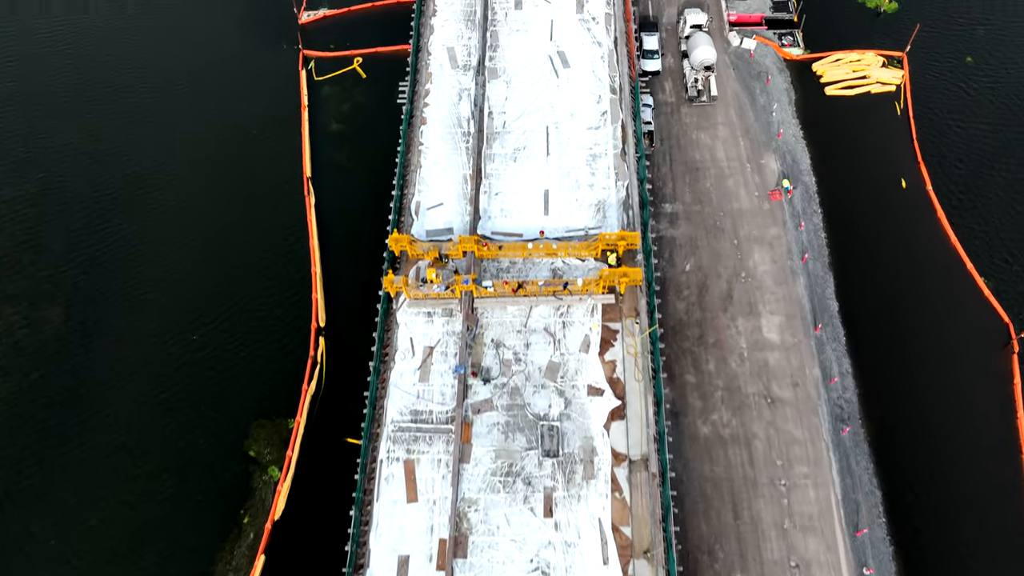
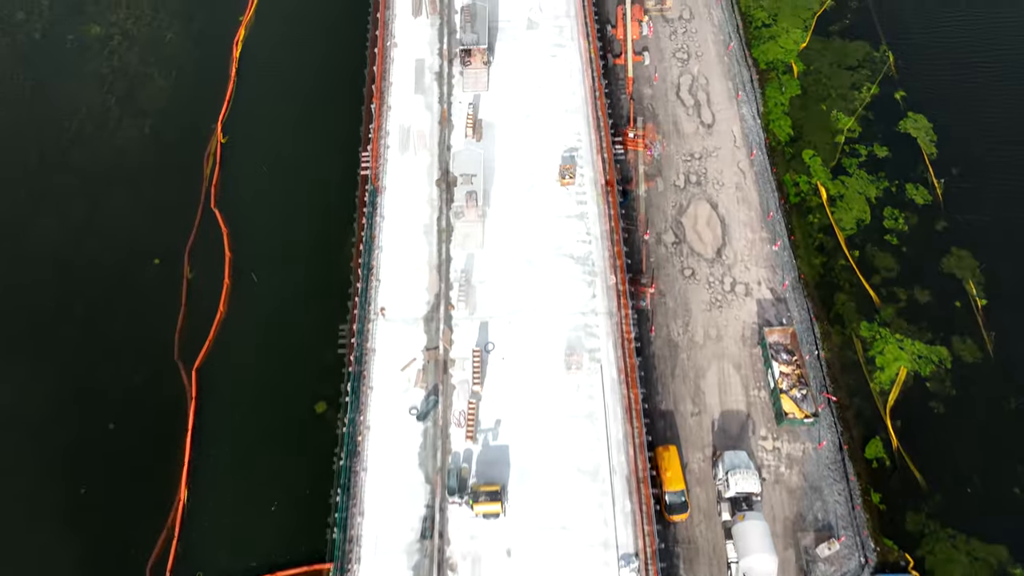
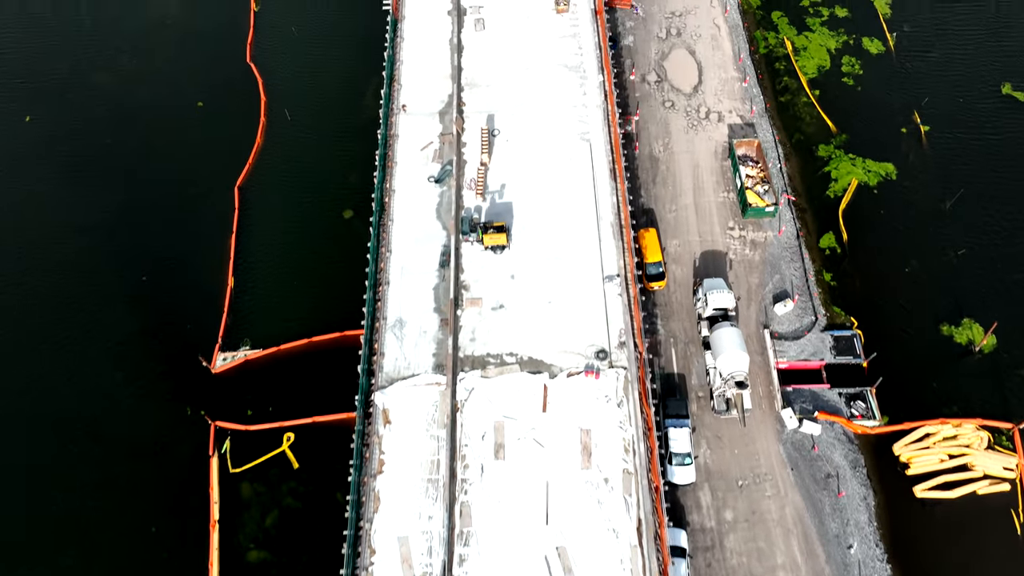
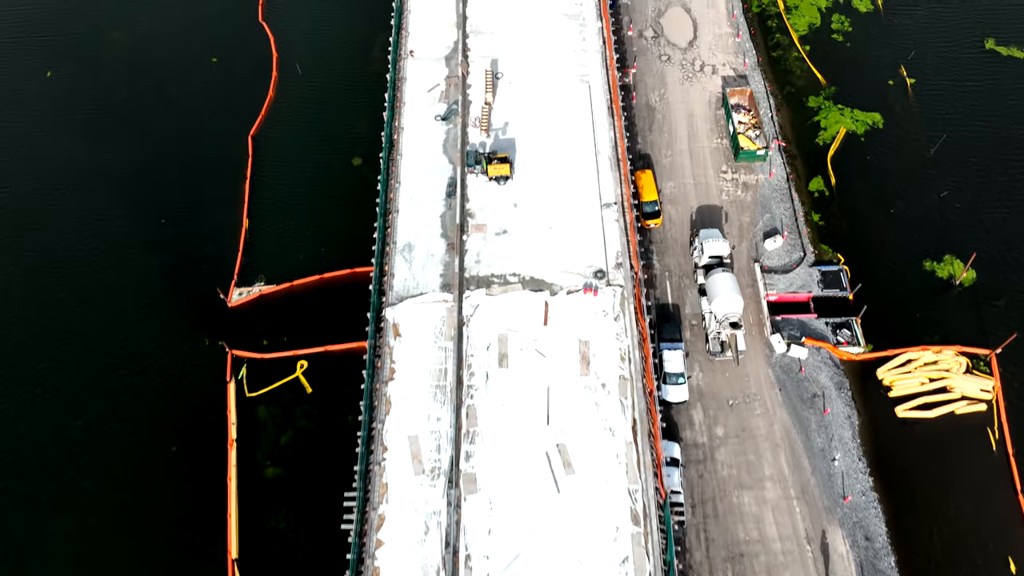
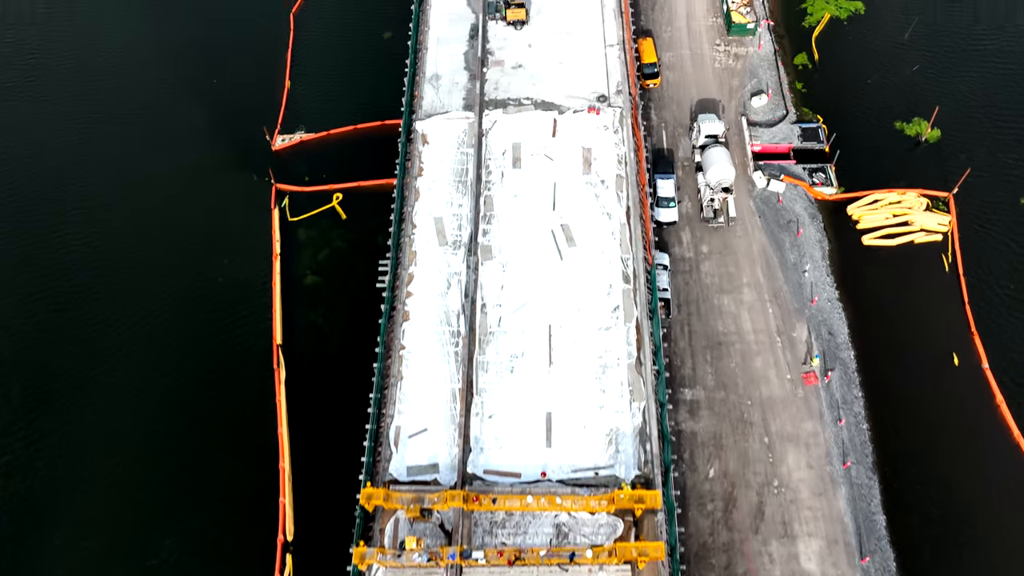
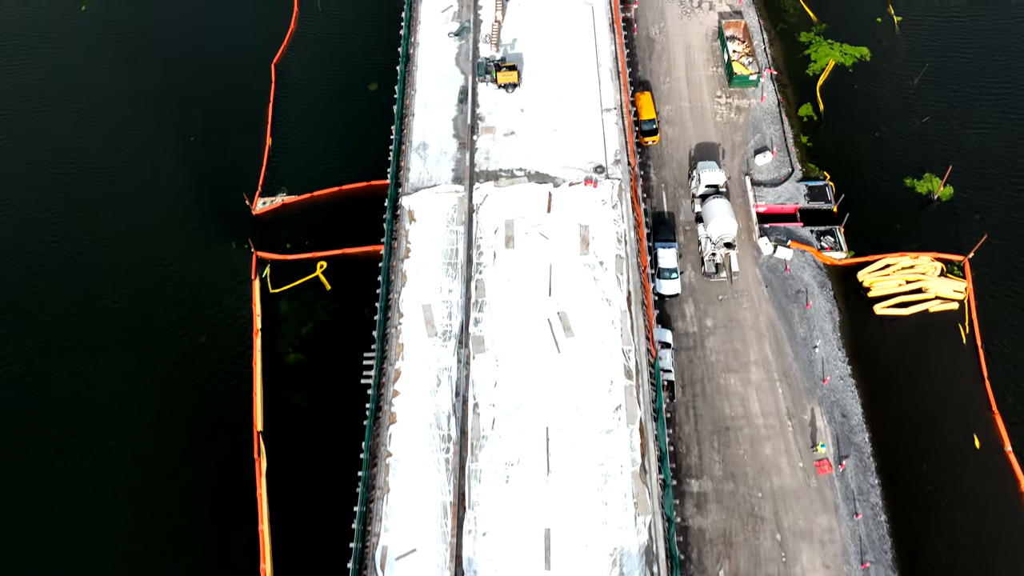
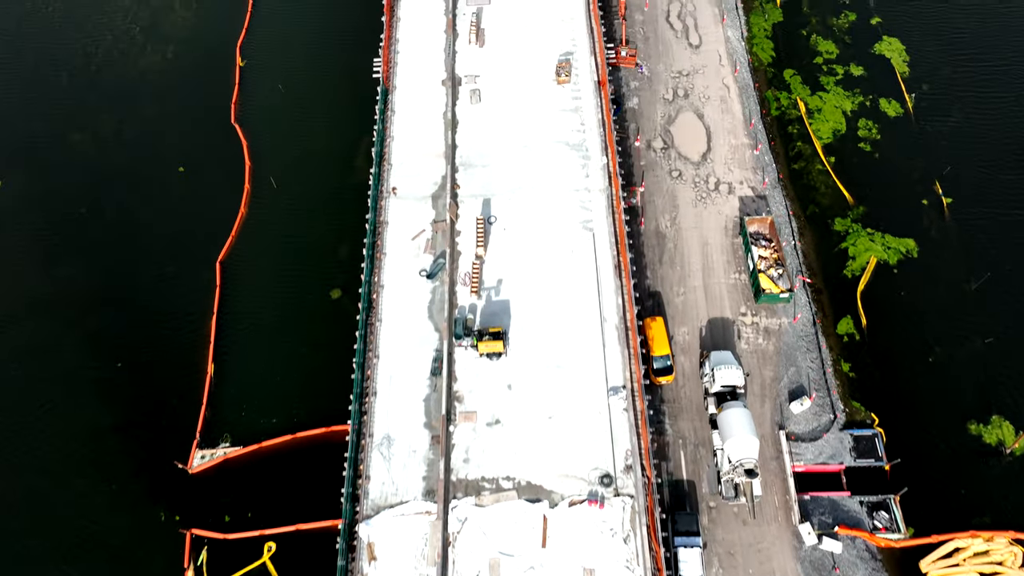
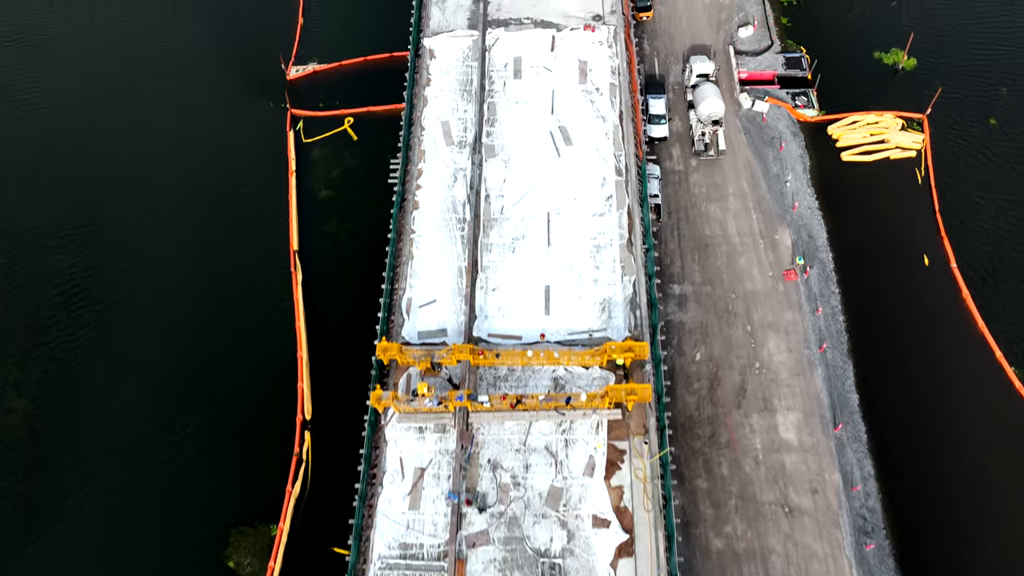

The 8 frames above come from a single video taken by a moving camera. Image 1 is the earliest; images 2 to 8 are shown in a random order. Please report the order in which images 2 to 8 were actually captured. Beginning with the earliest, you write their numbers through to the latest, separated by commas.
8, 5, 6, 4, 3, 7, 2
